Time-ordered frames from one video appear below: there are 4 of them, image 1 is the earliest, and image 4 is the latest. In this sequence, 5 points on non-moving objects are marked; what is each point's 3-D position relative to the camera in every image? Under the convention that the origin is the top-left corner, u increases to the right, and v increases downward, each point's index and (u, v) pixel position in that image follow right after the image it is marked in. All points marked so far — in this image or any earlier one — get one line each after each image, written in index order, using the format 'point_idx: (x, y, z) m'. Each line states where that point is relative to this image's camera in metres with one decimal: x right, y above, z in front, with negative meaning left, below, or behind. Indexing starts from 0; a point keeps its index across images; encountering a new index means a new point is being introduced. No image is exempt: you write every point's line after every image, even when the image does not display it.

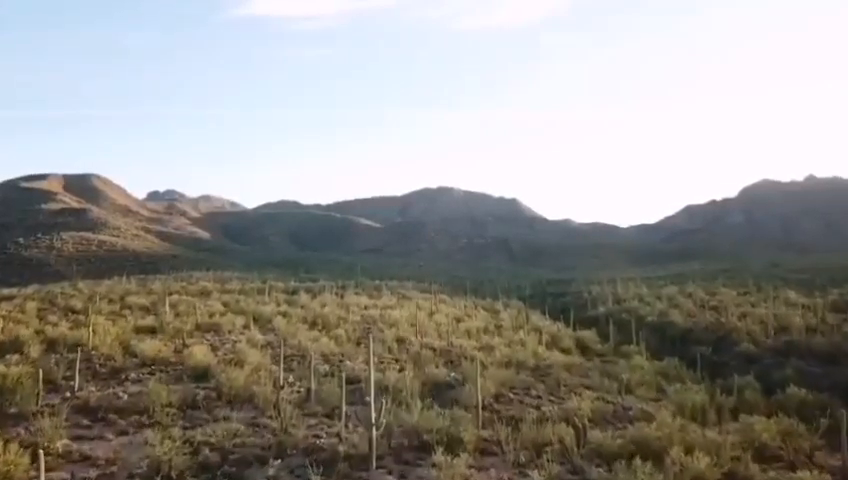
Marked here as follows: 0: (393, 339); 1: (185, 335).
0: (-0.7, -2.3, +19.7) m
1: (-5.4, -2.2, +19.6) m
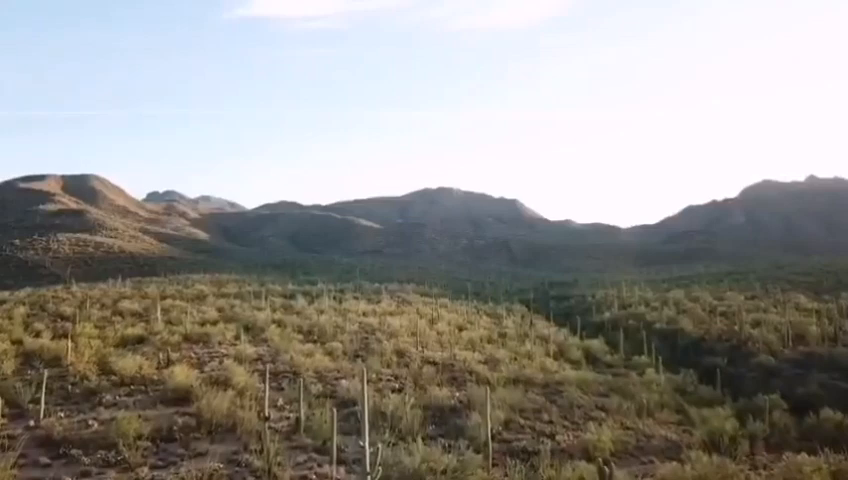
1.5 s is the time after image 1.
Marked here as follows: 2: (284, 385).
0: (-0.7, -2.4, +18.6) m
1: (-5.4, -2.4, +18.5) m
2: (-2.2, -2.3, +13.8) m
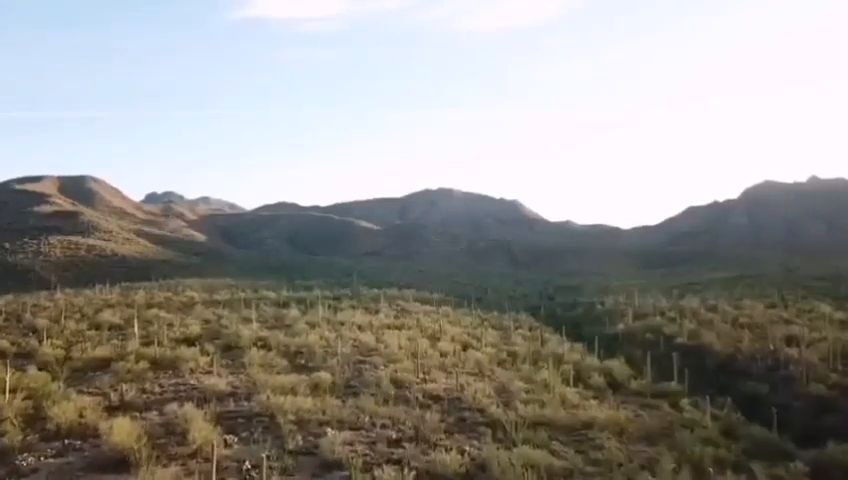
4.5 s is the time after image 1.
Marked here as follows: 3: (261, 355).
0: (-0.7, -2.7, +16.0) m
1: (-5.4, -2.6, +15.9) m
2: (-2.2, -2.6, +11.2) m
3: (-3.7, -2.6, +19.5) m
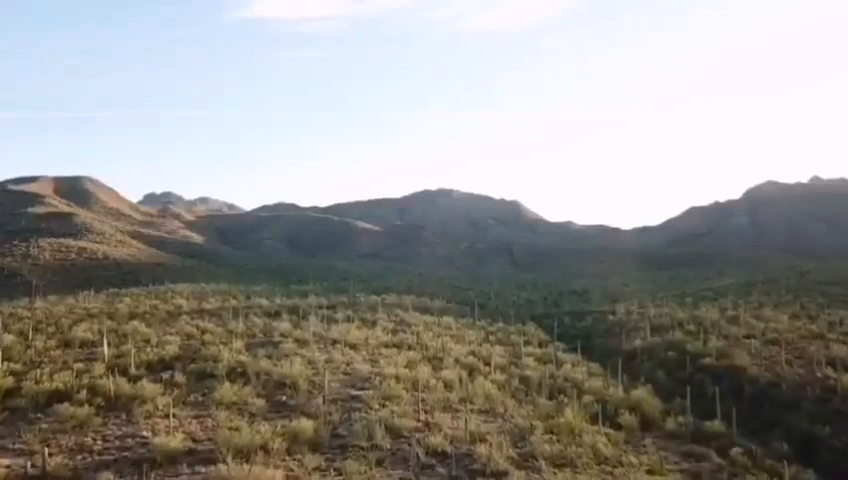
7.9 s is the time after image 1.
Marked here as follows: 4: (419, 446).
0: (-0.6, -3.0, +13.2) m
1: (-5.3, -2.9, +13.1) m
2: (-2.2, -2.9, +8.4) m
3: (-3.7, -2.9, +16.6) m
4: (-0.1, -3.0, +12.6) m
